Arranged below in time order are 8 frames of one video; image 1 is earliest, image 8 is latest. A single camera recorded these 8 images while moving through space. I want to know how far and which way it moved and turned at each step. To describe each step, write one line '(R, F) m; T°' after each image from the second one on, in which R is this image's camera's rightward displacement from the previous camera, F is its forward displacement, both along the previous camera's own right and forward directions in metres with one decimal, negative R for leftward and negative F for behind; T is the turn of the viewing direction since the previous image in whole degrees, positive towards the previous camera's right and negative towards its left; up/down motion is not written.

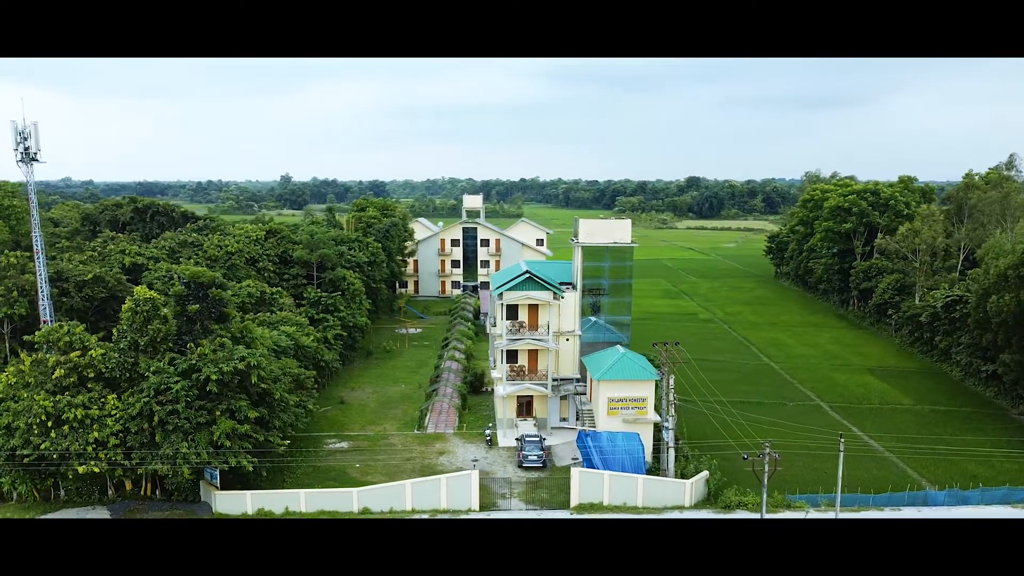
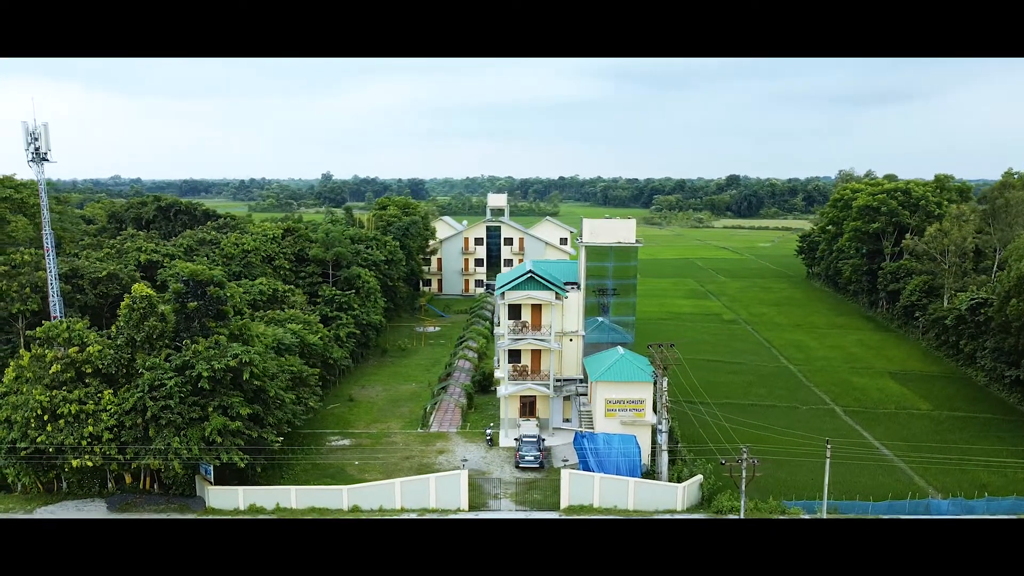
(+0.4, 0.0) m; -3°
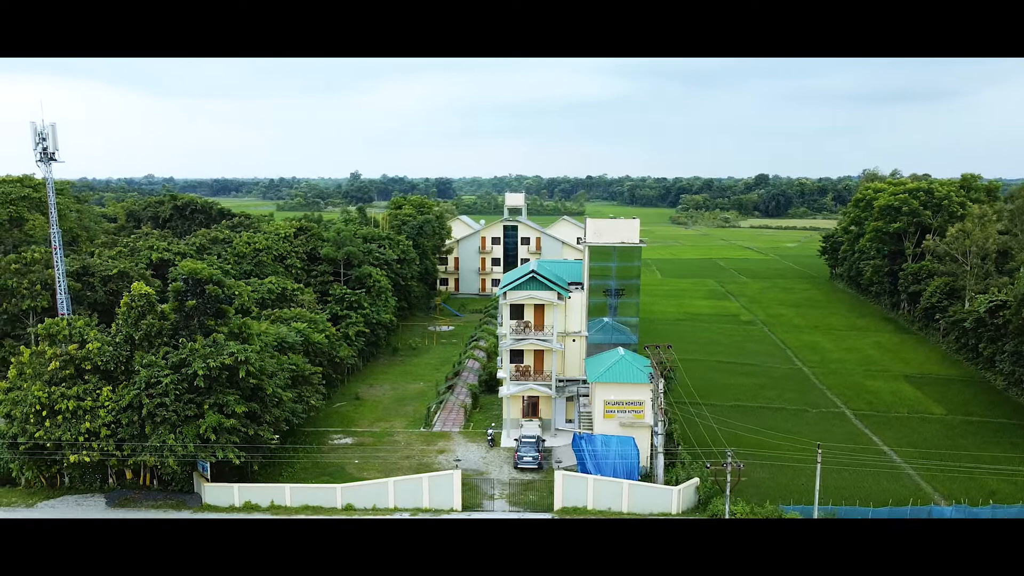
(+0.3, 0.0) m; -2°
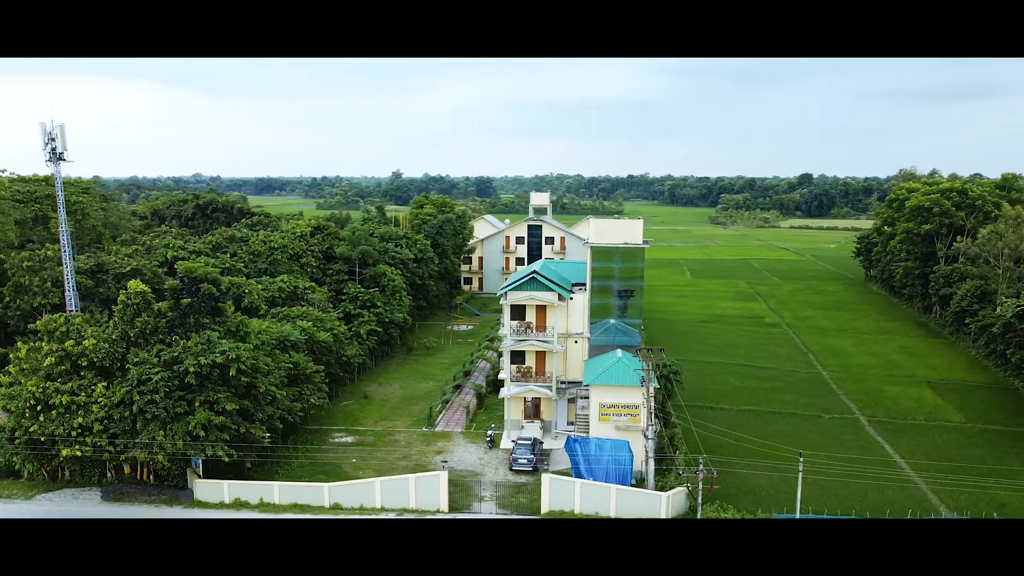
(+0.5, +0.1) m; -3°
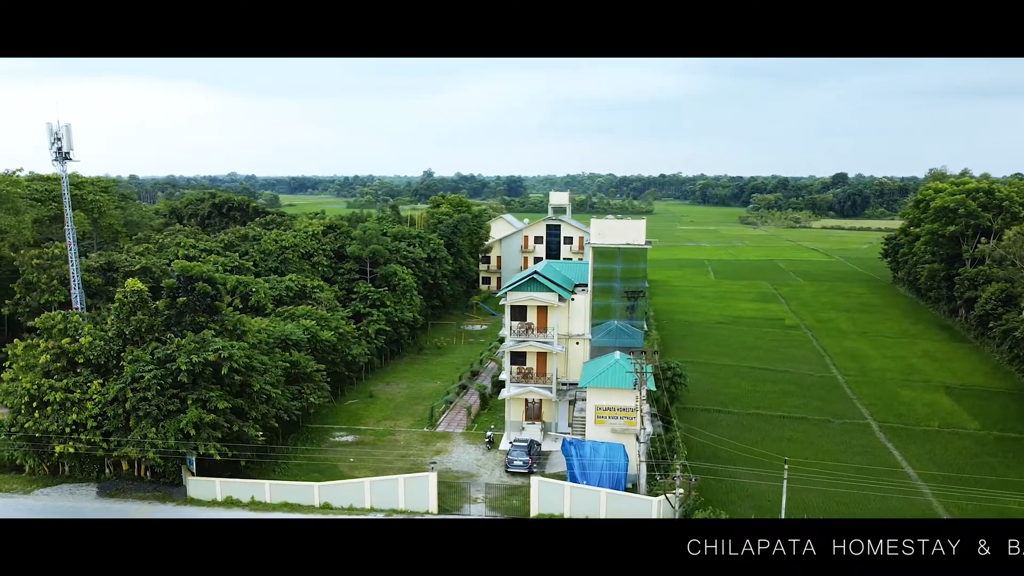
(+0.4, +0.1) m; -2°
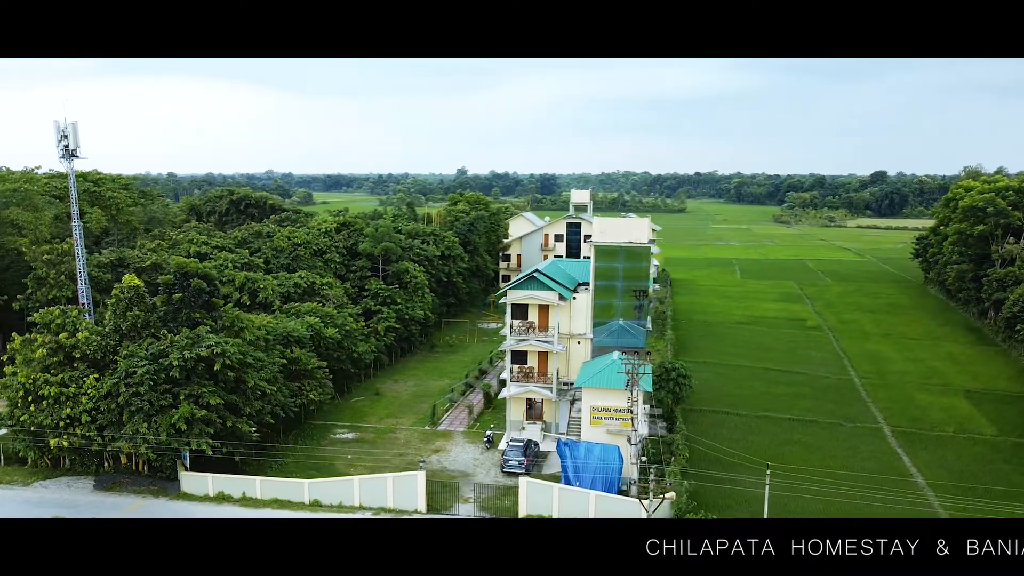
(+0.4, +0.1) m; -2°
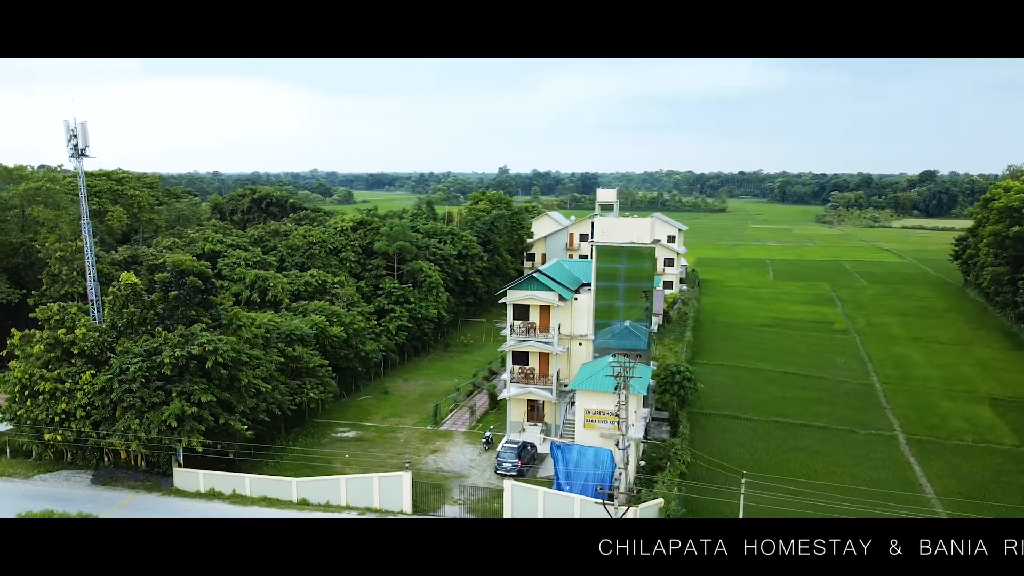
(+0.5, +0.1) m; -3°
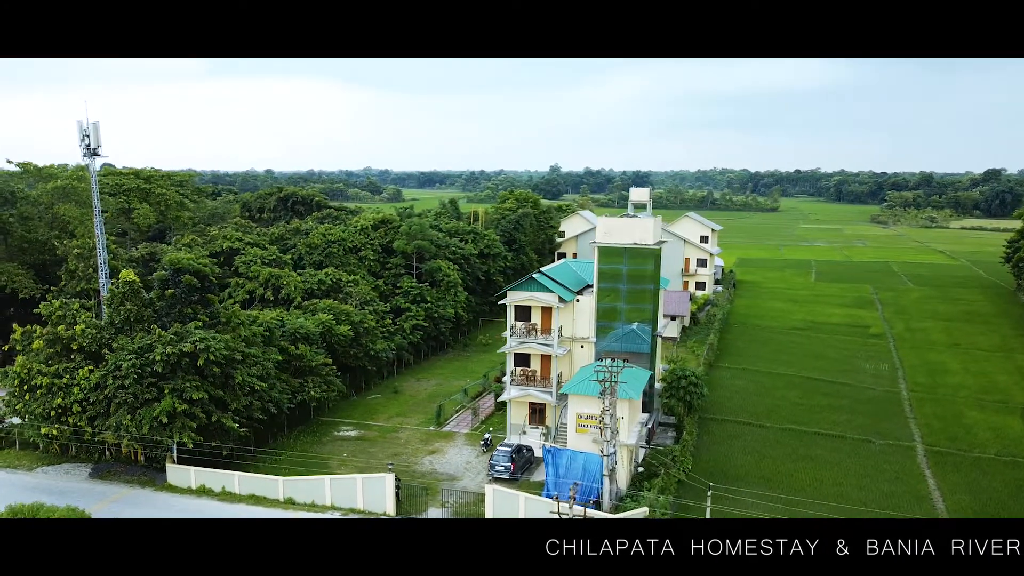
(+0.6, +0.1) m; -3°
